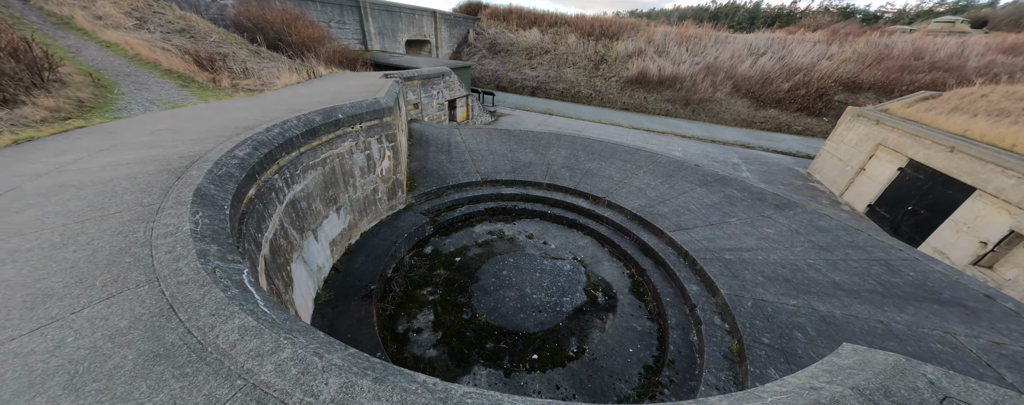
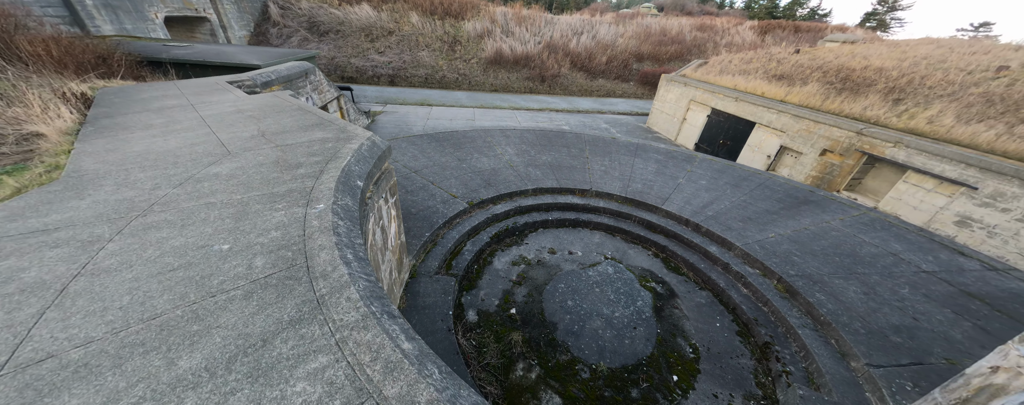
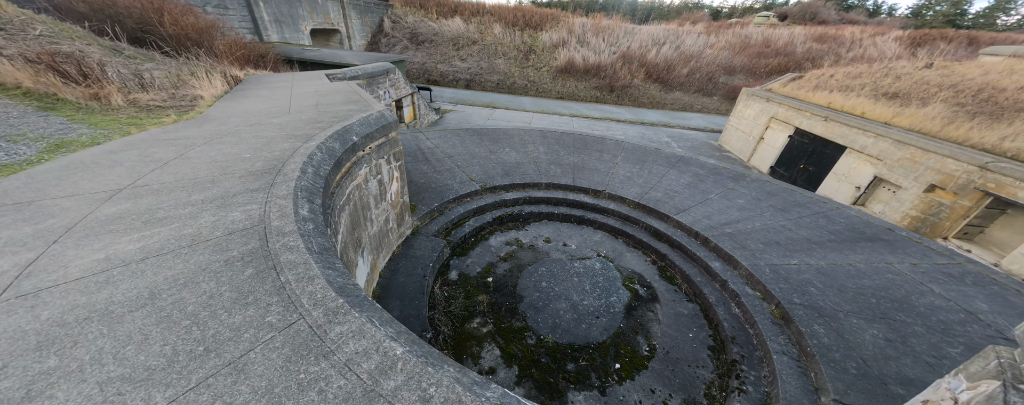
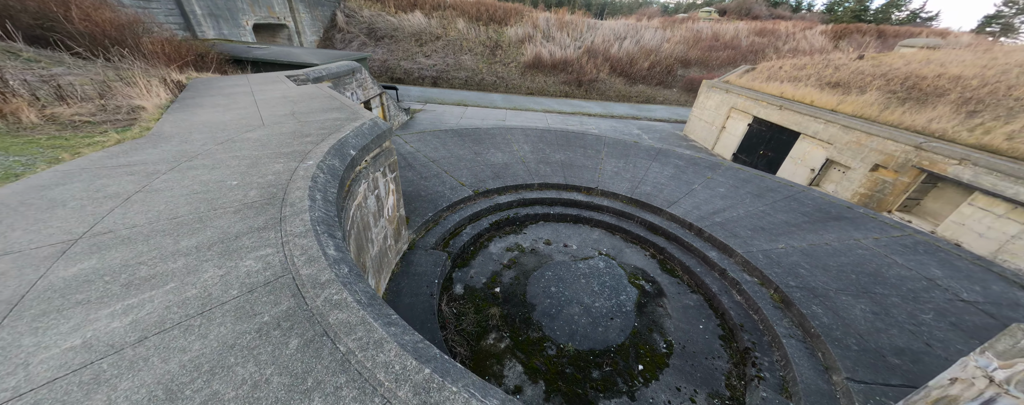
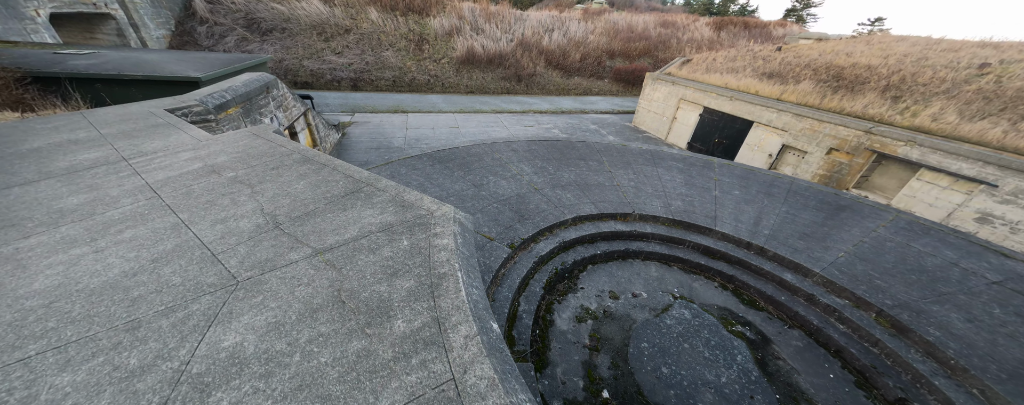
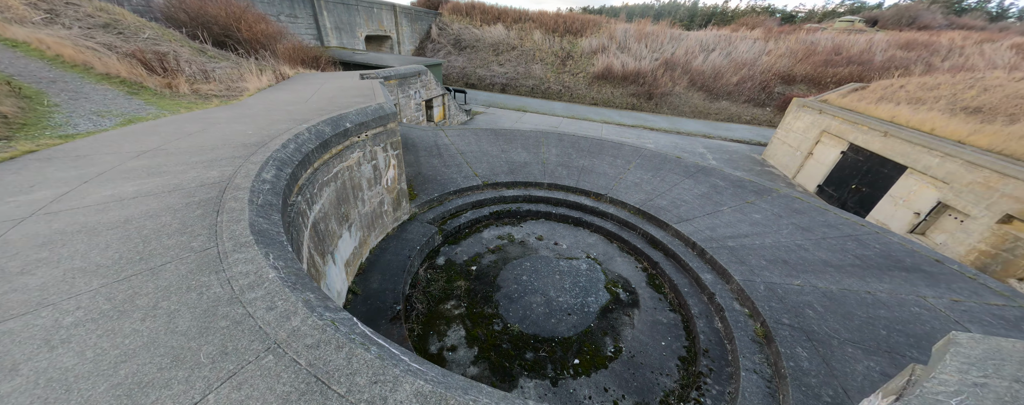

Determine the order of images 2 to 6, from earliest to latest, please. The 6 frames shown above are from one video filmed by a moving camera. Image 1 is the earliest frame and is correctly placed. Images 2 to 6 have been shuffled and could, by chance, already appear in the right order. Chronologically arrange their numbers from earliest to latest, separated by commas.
6, 3, 4, 2, 5
